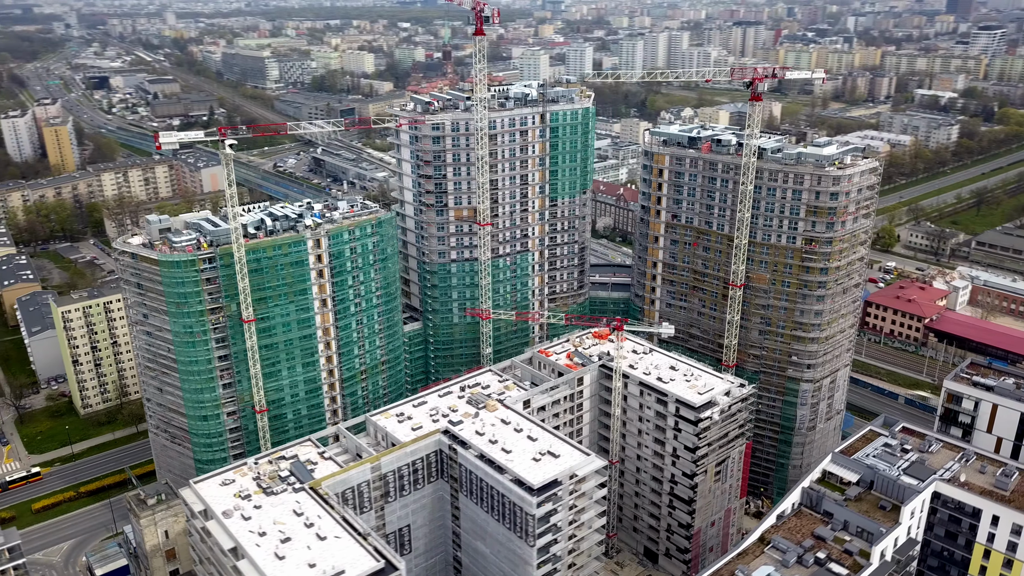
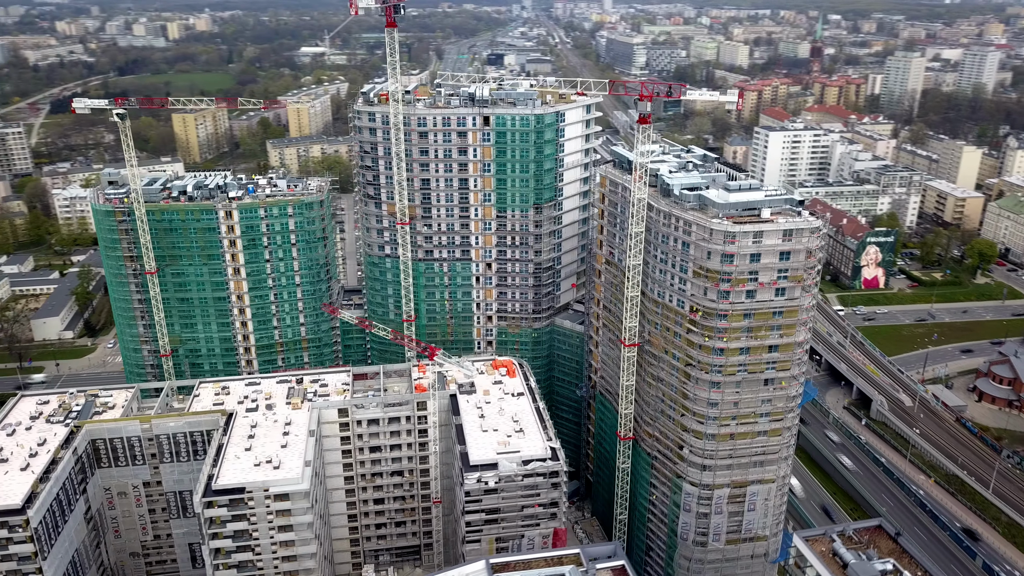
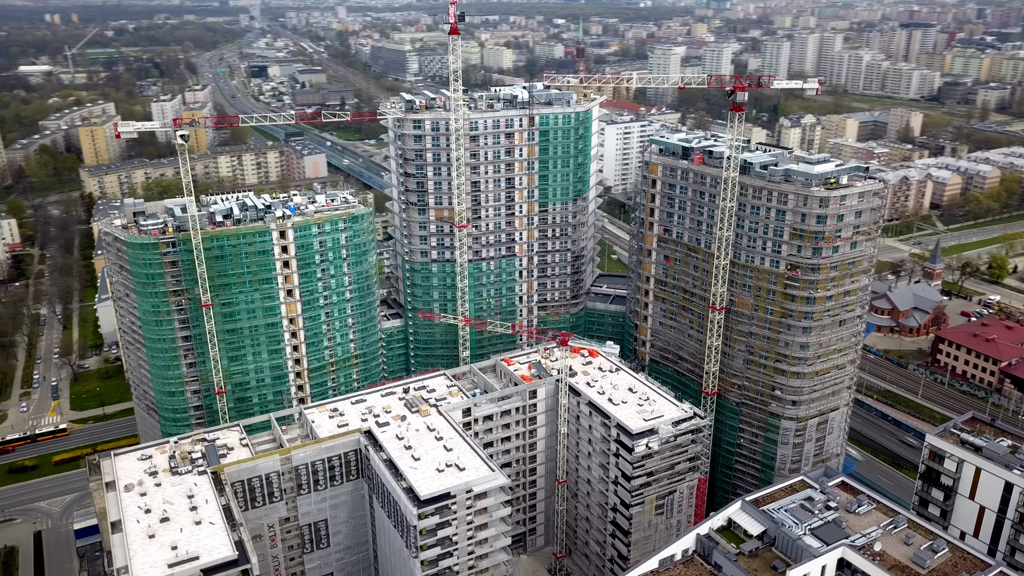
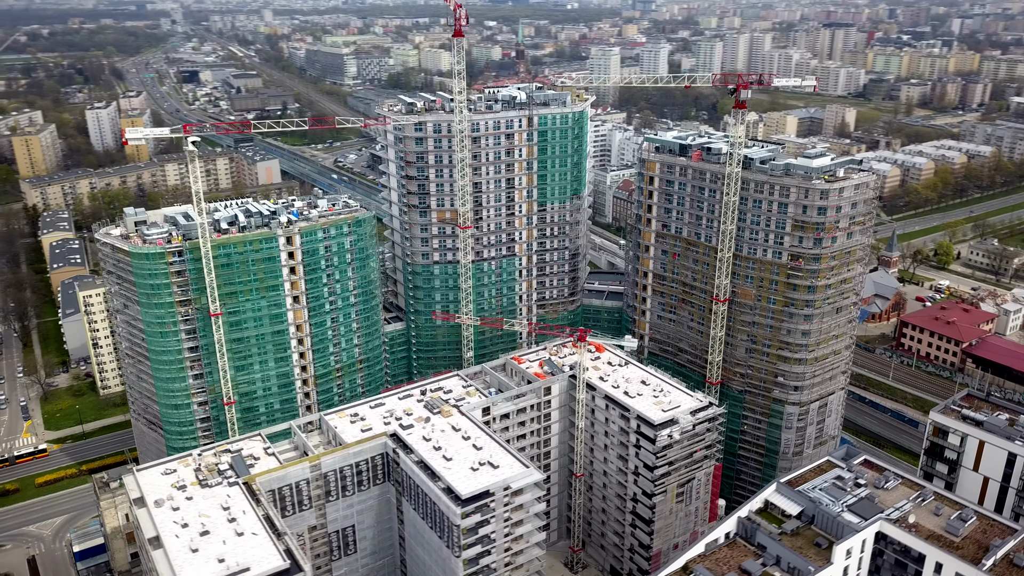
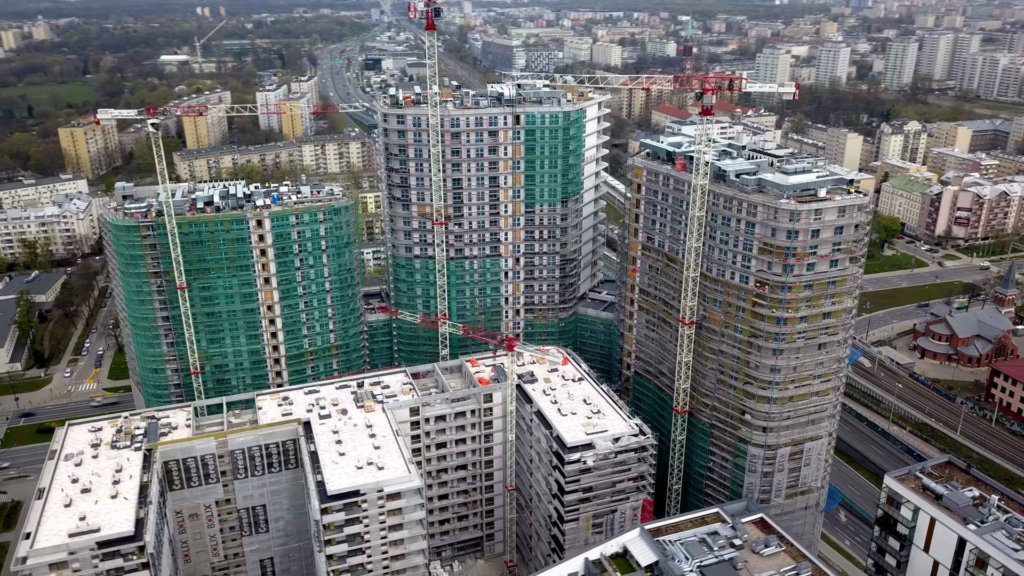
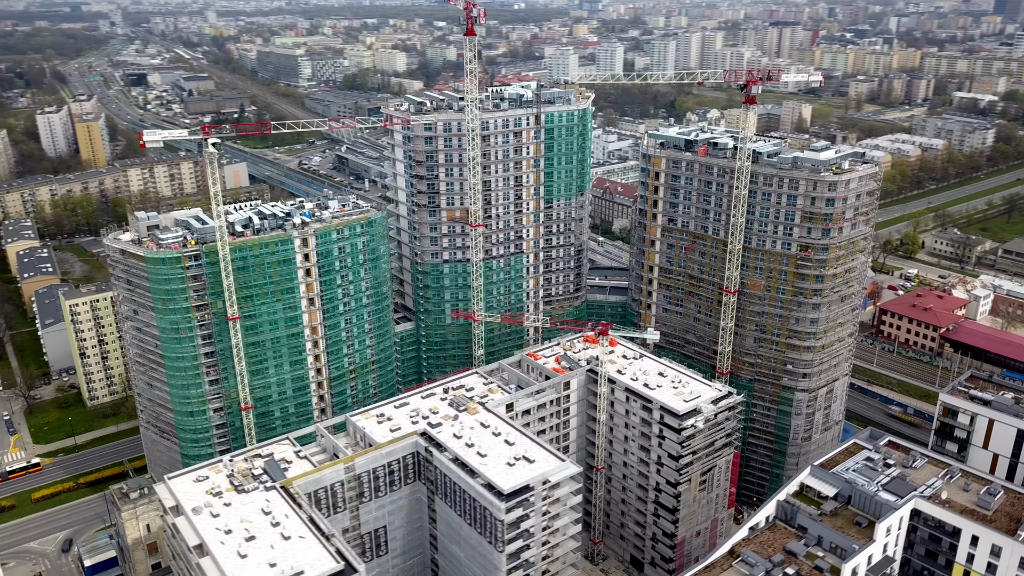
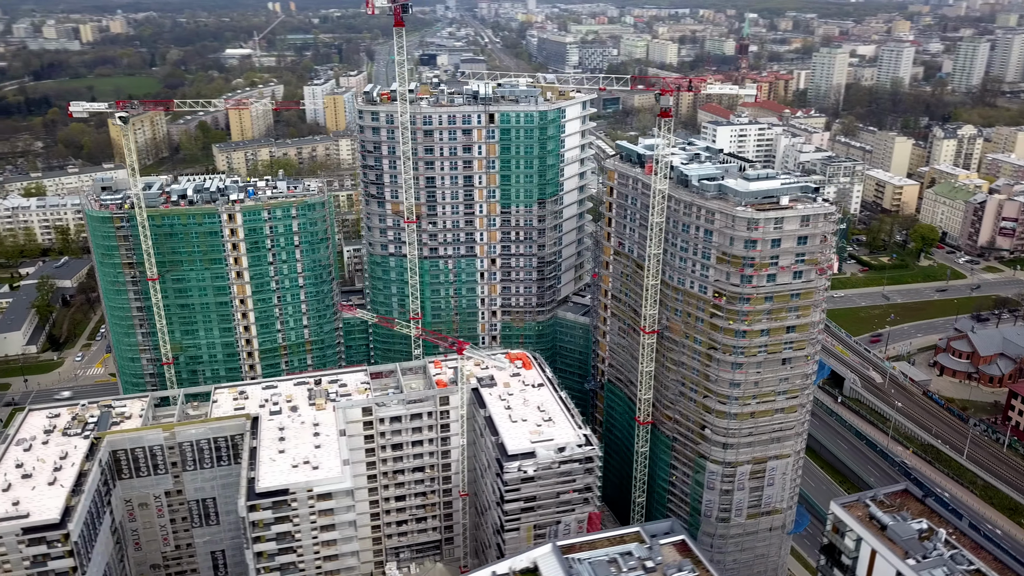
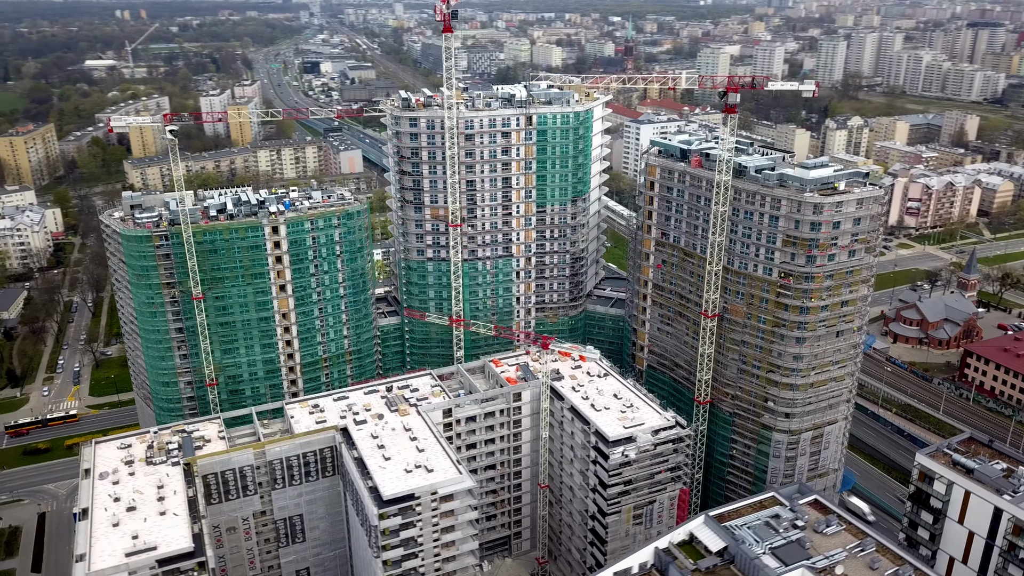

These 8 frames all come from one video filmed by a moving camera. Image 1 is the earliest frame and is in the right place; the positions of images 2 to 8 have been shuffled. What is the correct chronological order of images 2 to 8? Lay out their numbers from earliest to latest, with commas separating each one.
6, 4, 3, 8, 5, 7, 2
